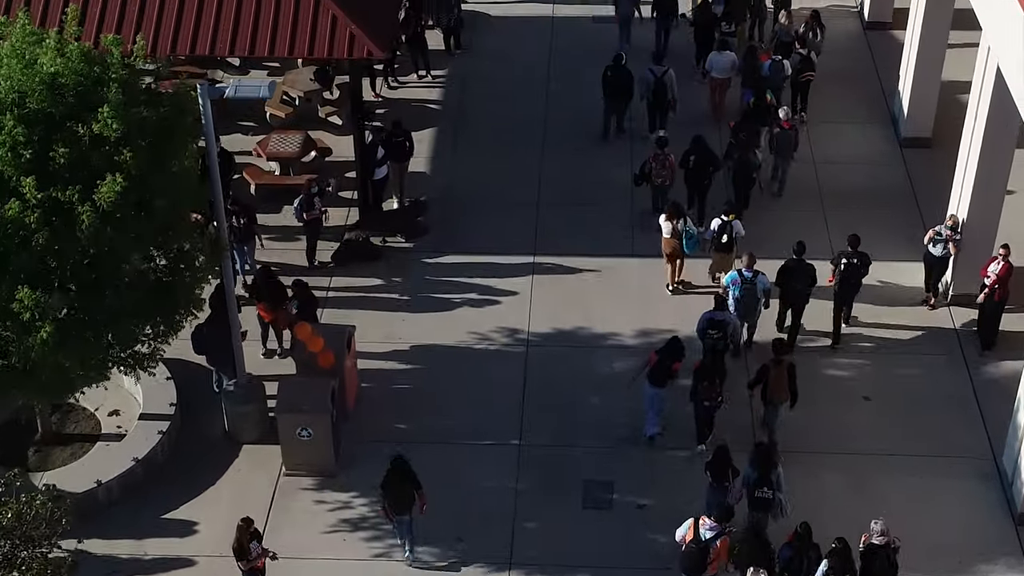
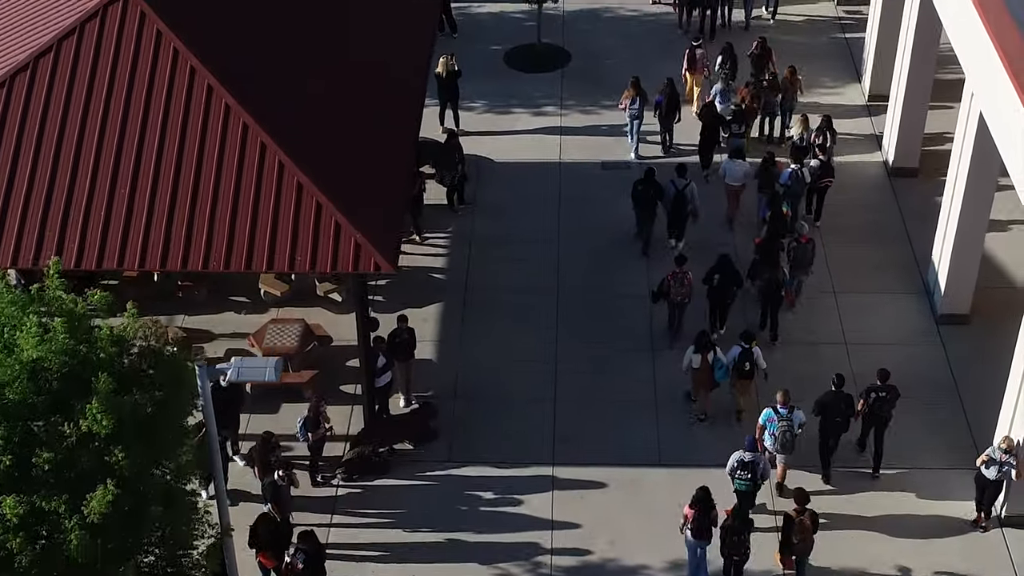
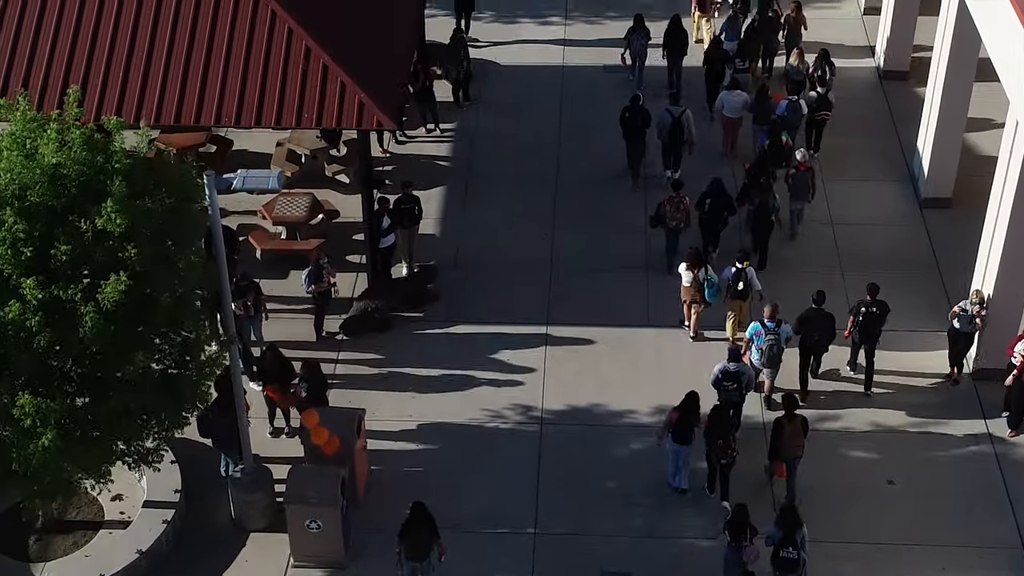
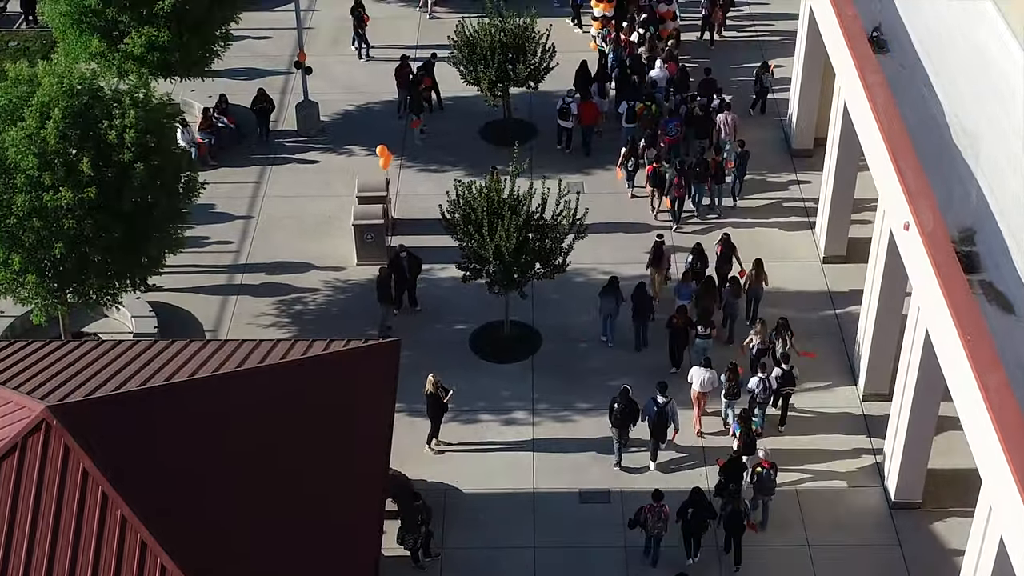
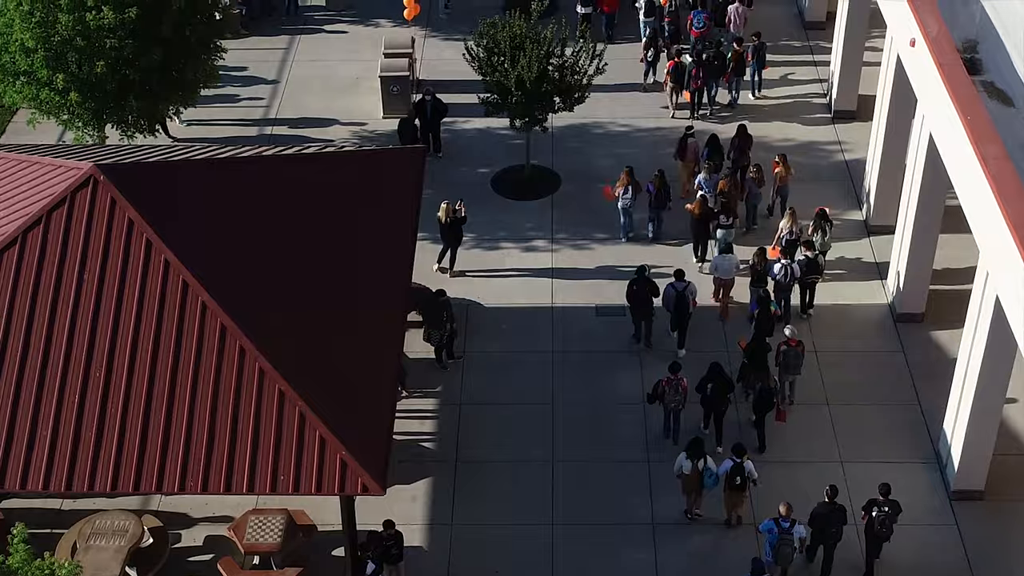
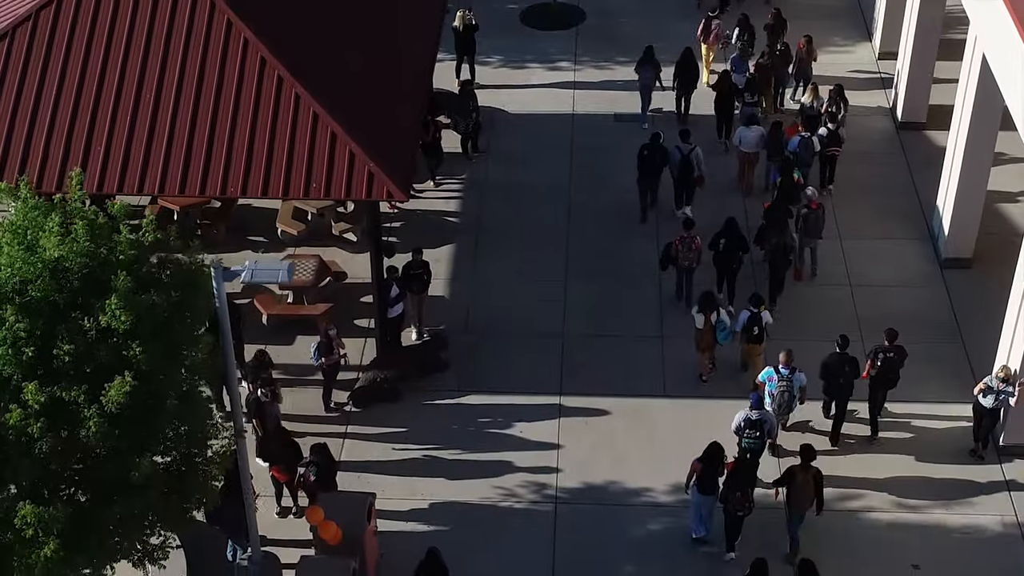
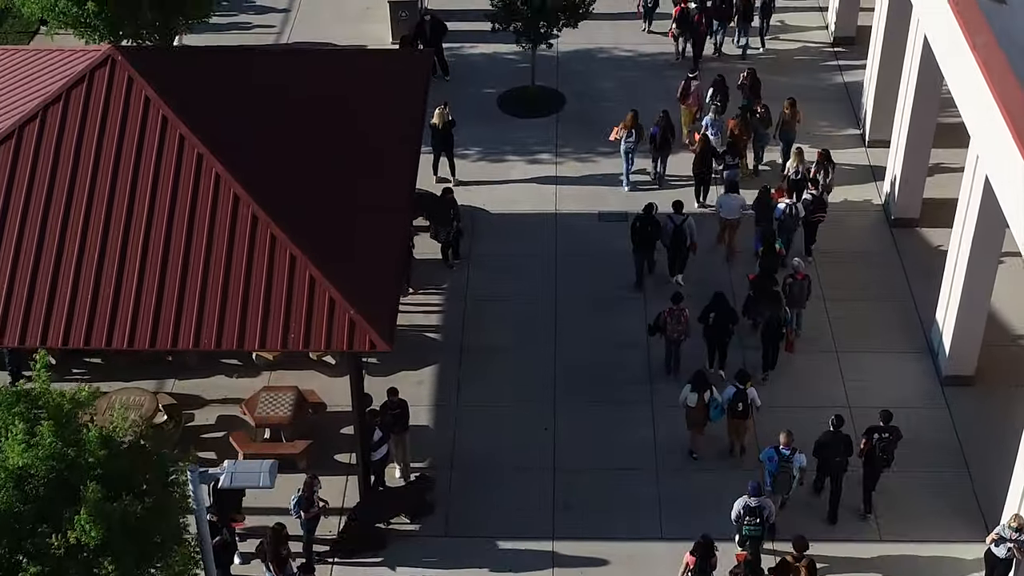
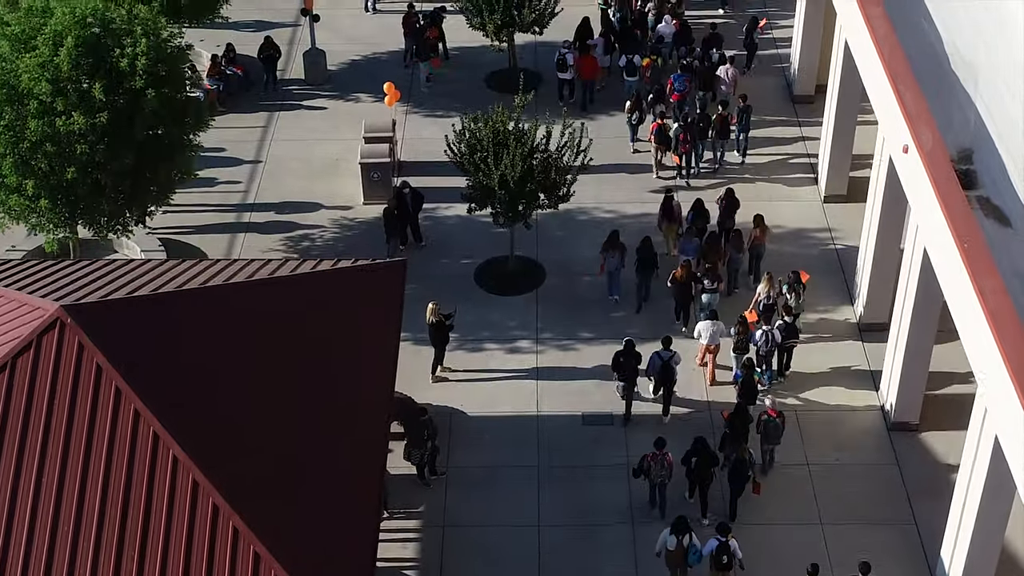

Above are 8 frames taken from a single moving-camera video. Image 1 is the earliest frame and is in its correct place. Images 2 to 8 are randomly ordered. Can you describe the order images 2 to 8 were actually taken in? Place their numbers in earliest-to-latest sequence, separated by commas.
3, 6, 2, 7, 5, 8, 4
